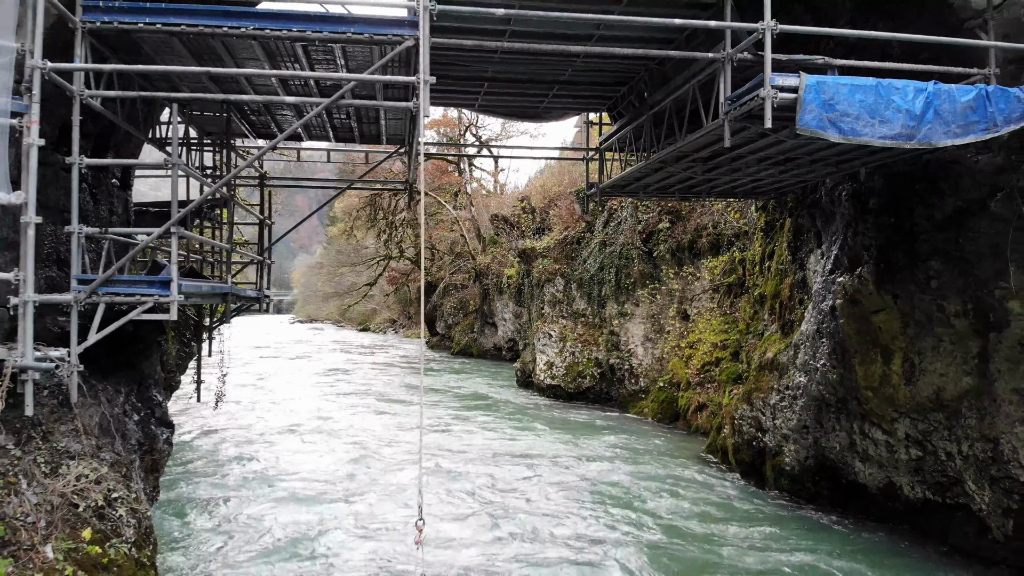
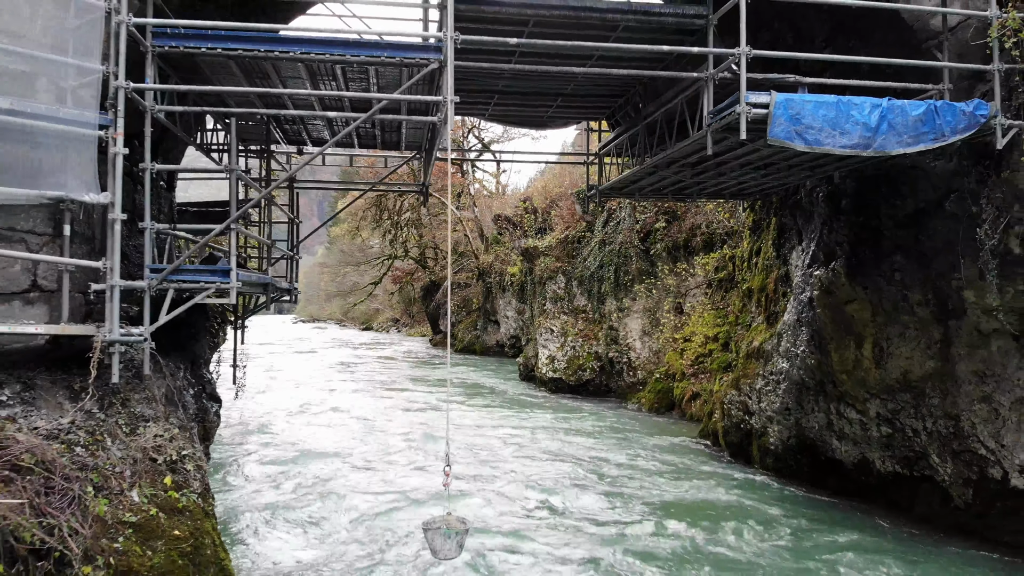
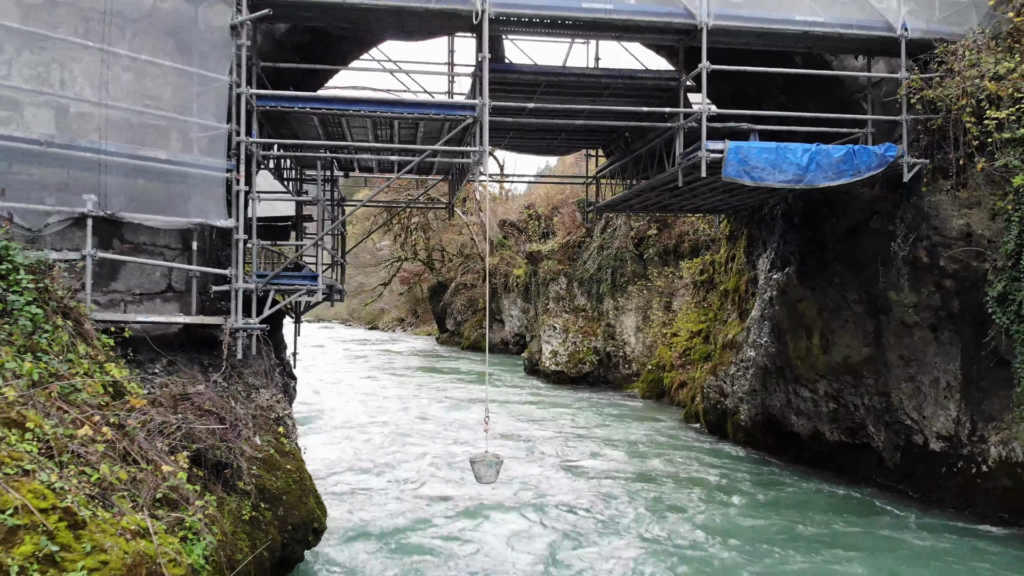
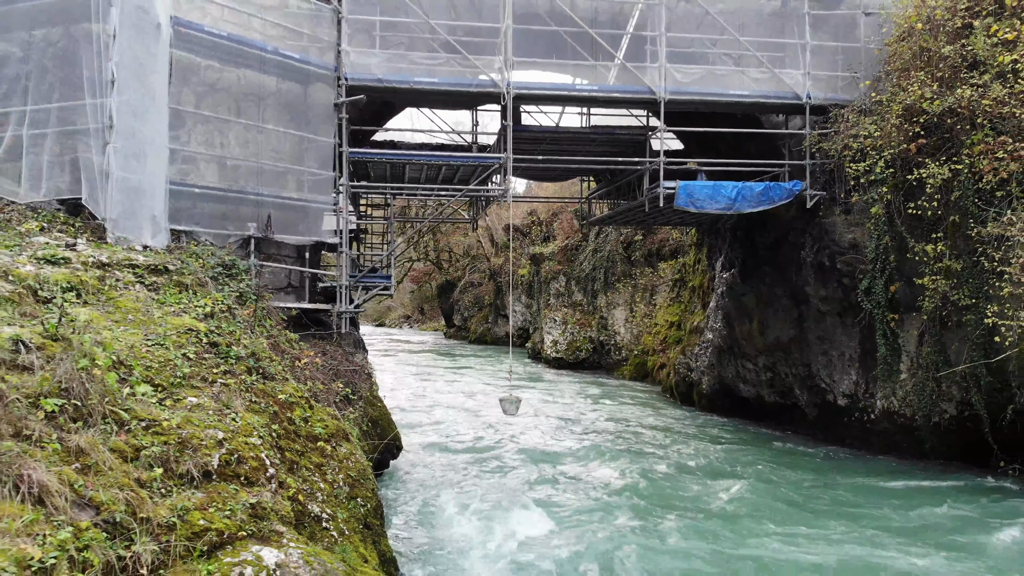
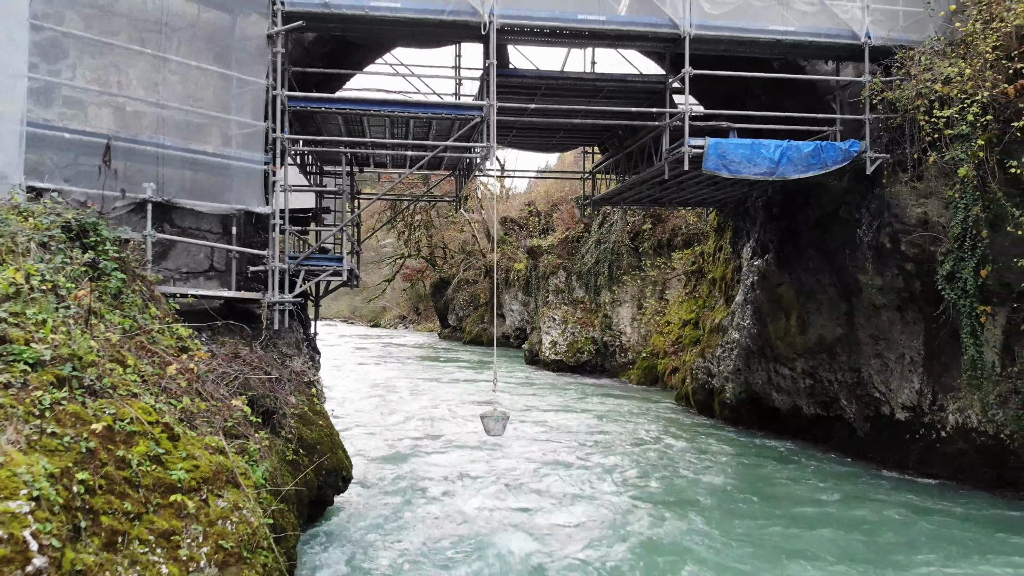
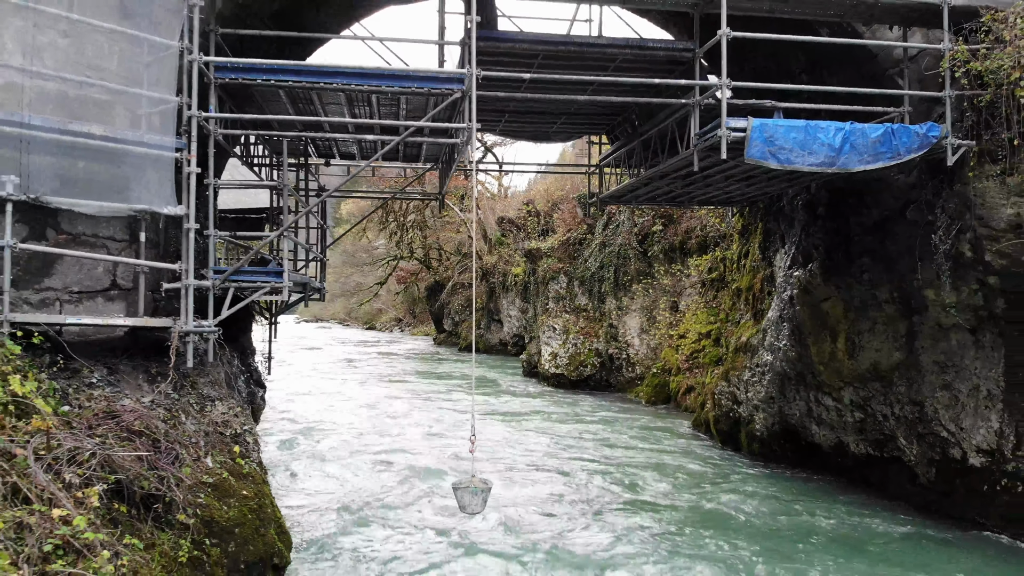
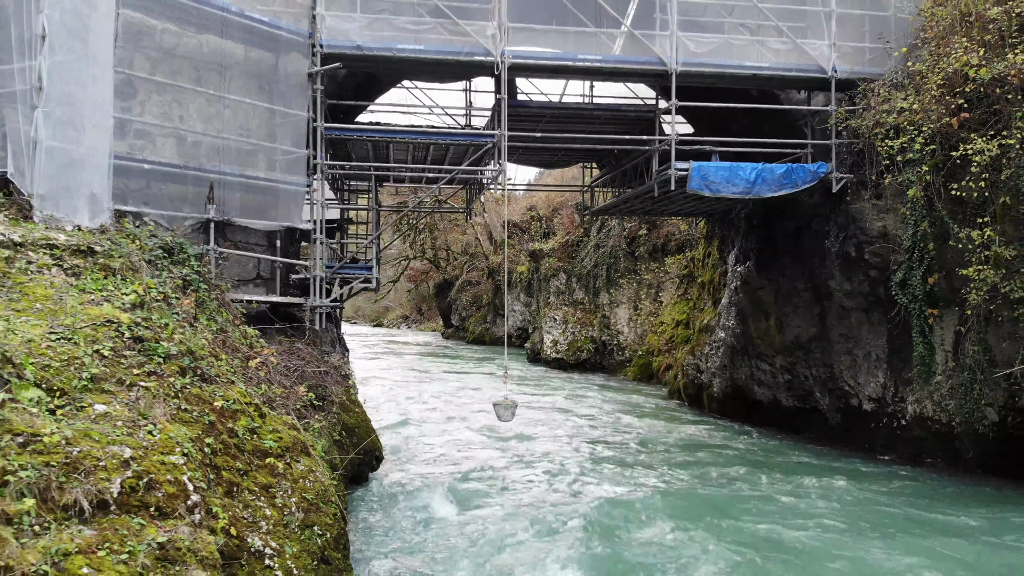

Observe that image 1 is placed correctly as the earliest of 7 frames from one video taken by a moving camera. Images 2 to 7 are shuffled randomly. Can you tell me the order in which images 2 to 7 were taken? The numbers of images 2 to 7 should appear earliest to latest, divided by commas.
2, 6, 3, 5, 7, 4
